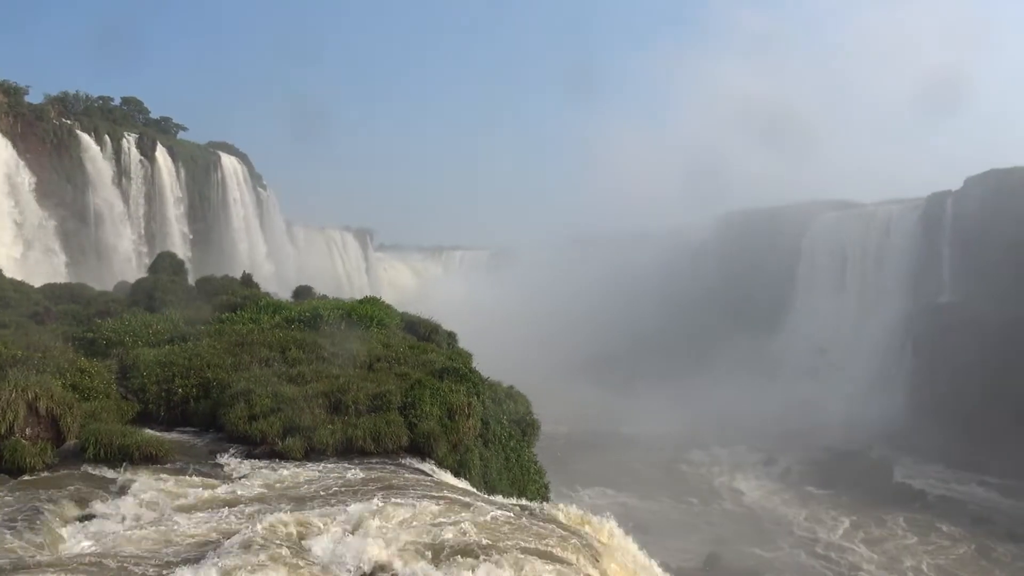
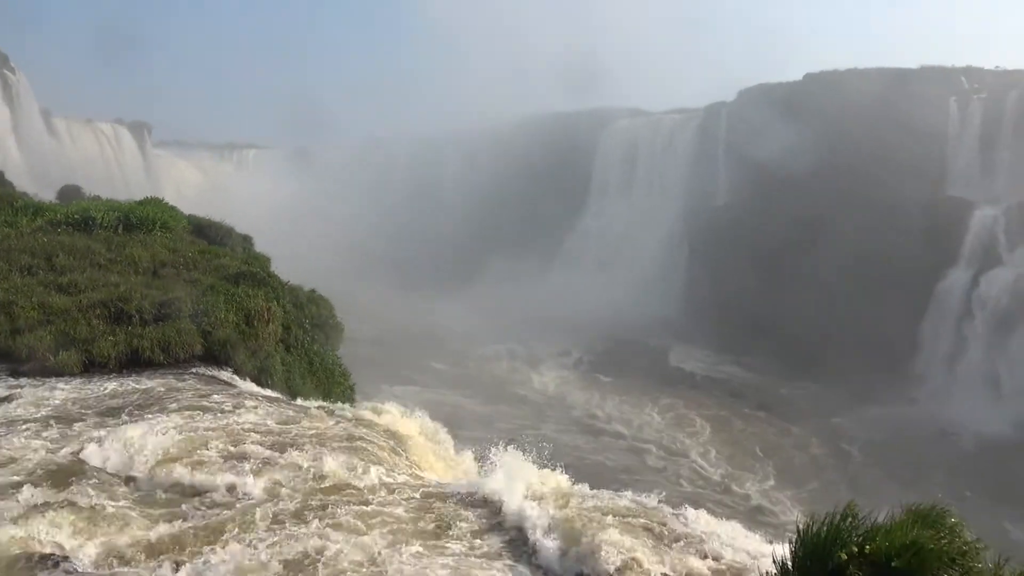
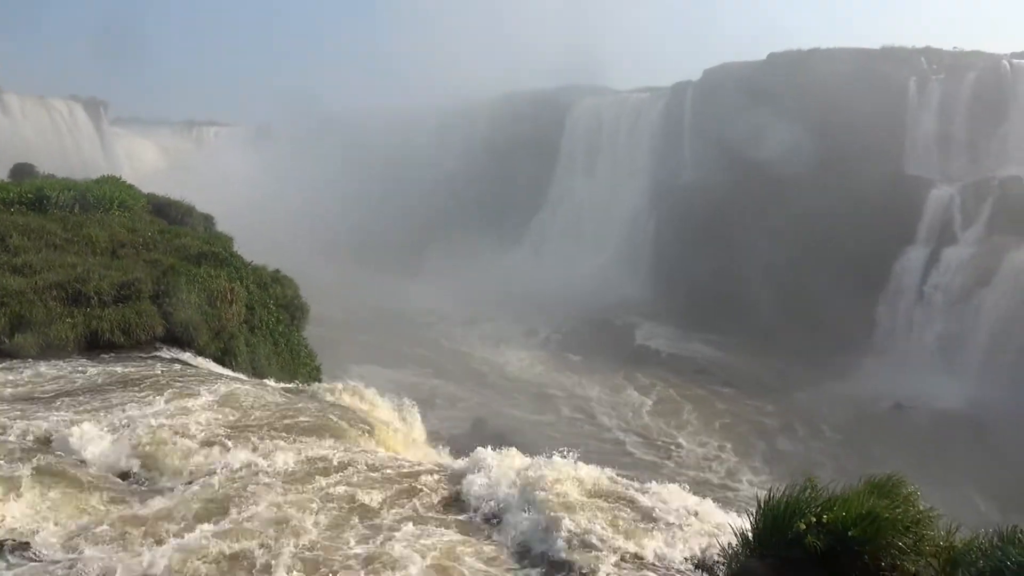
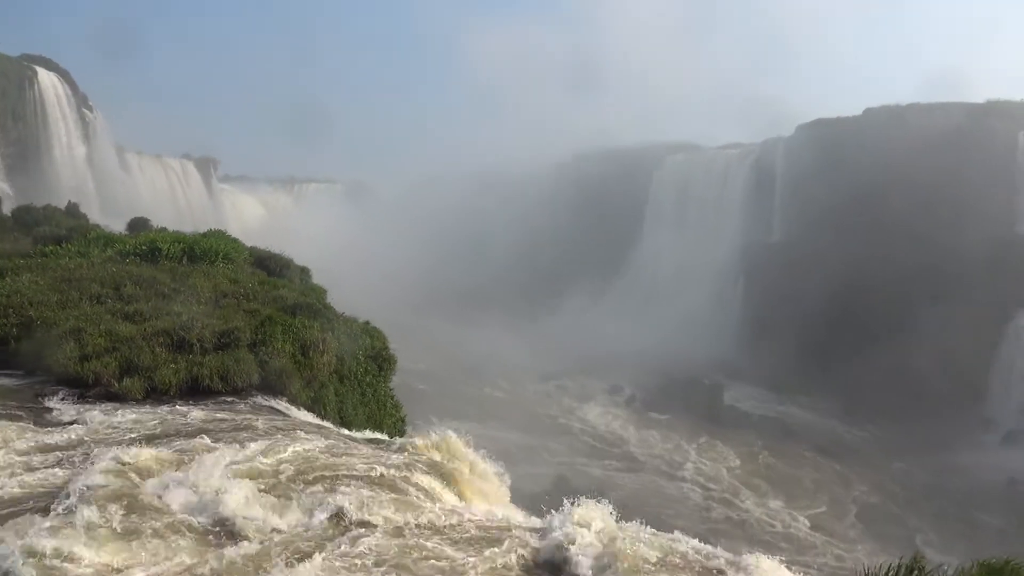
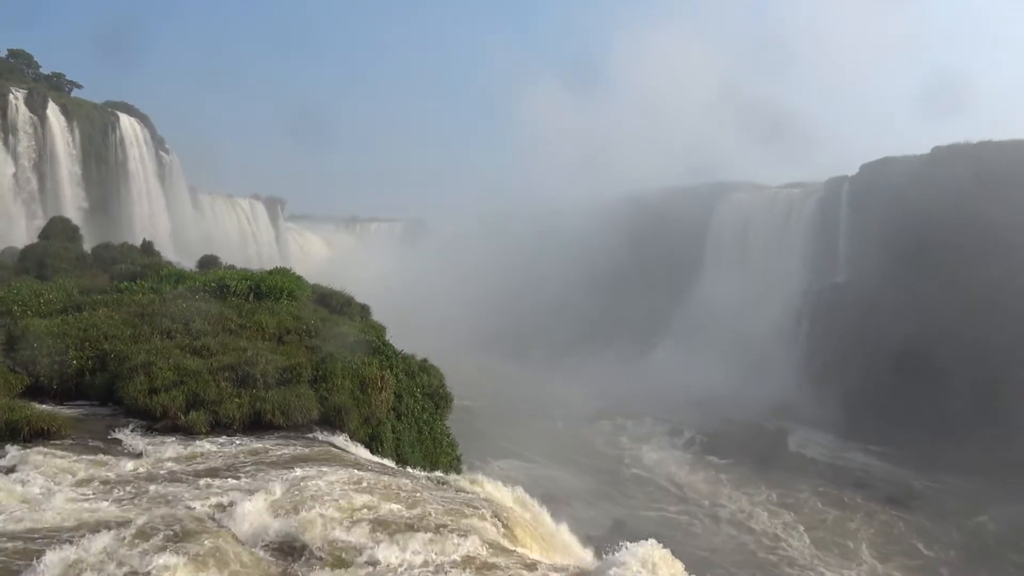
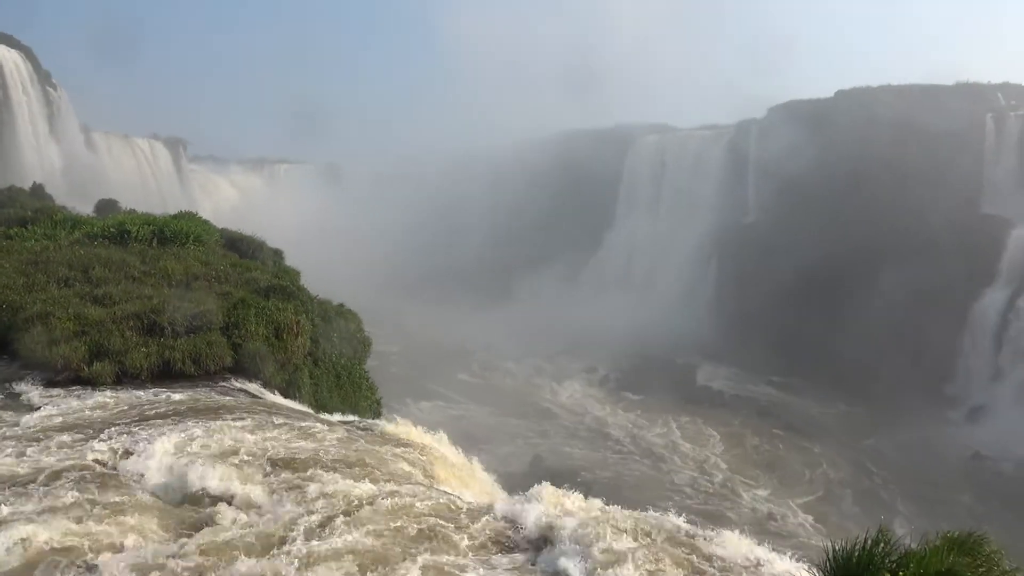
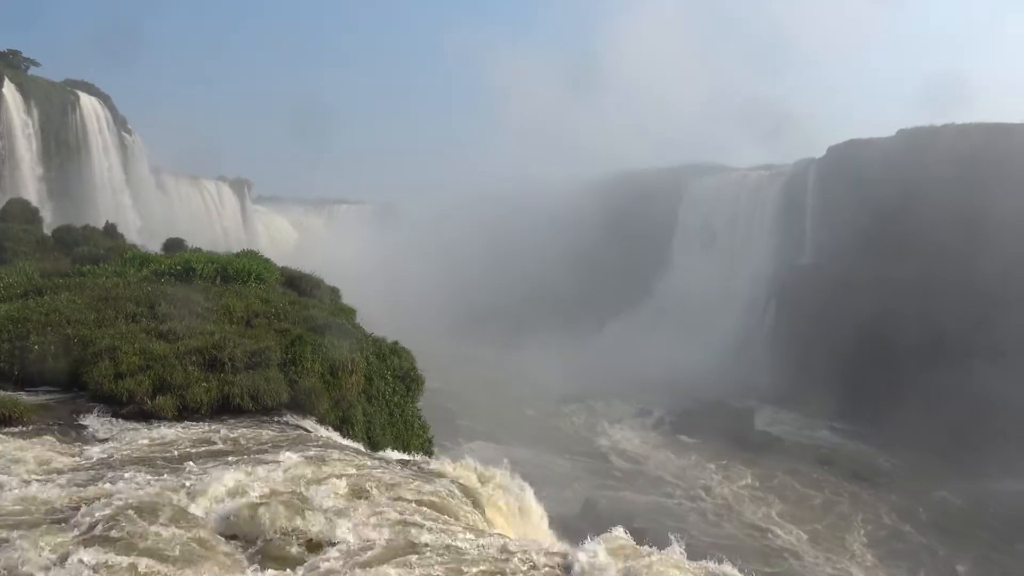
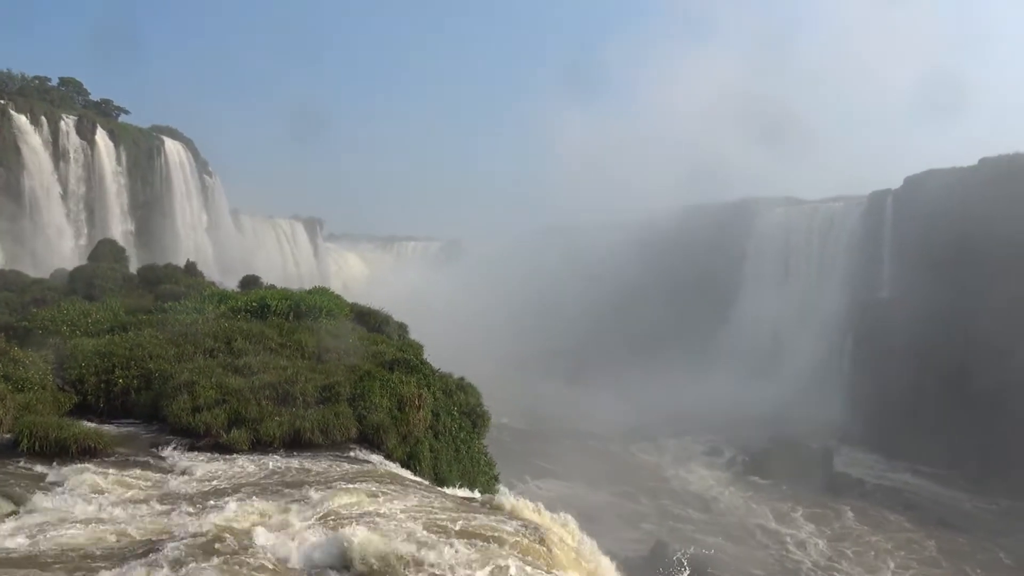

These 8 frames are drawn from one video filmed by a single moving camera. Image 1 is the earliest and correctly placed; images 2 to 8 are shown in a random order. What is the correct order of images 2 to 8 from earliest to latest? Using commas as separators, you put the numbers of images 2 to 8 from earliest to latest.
8, 5, 7, 4, 6, 2, 3
